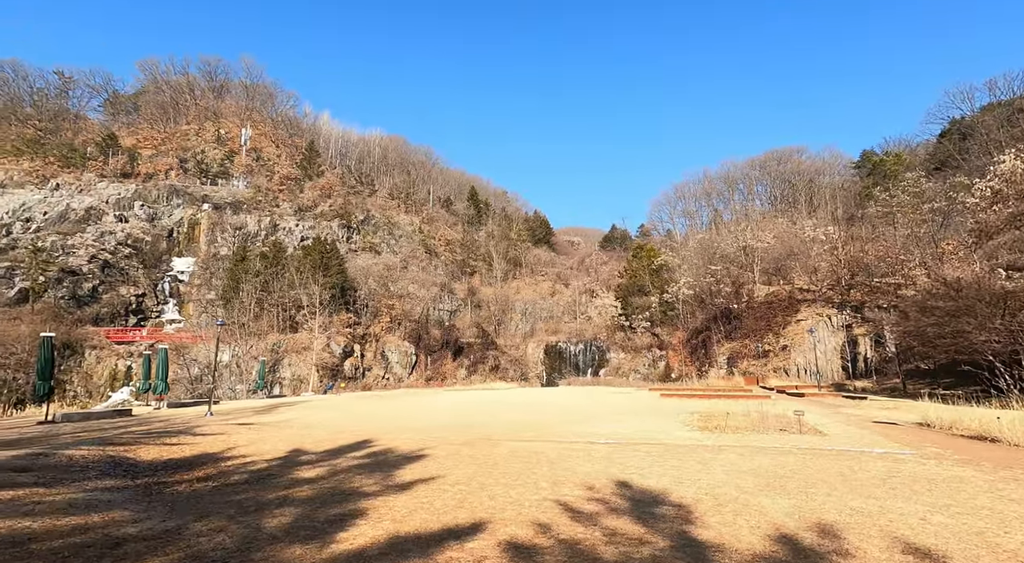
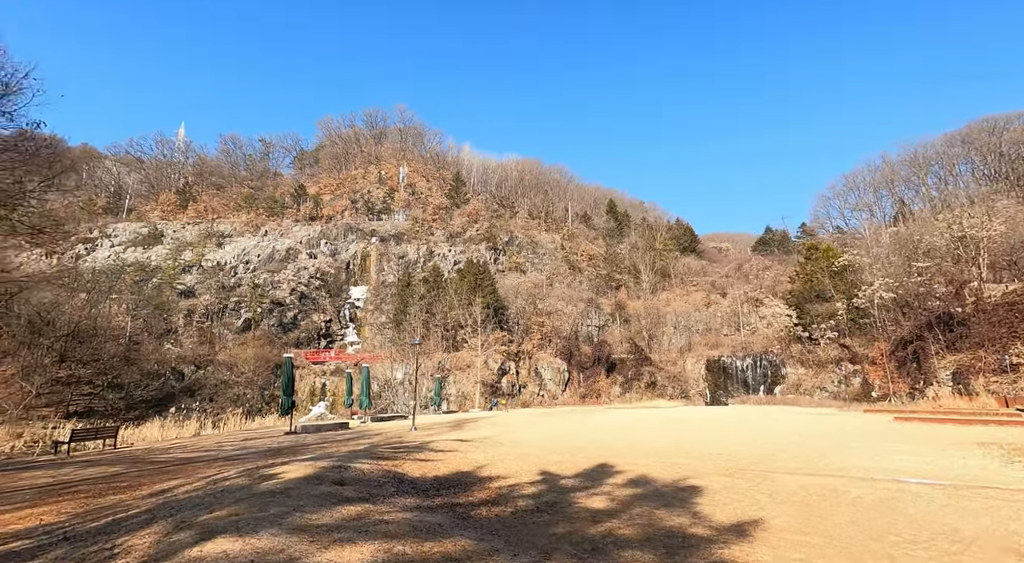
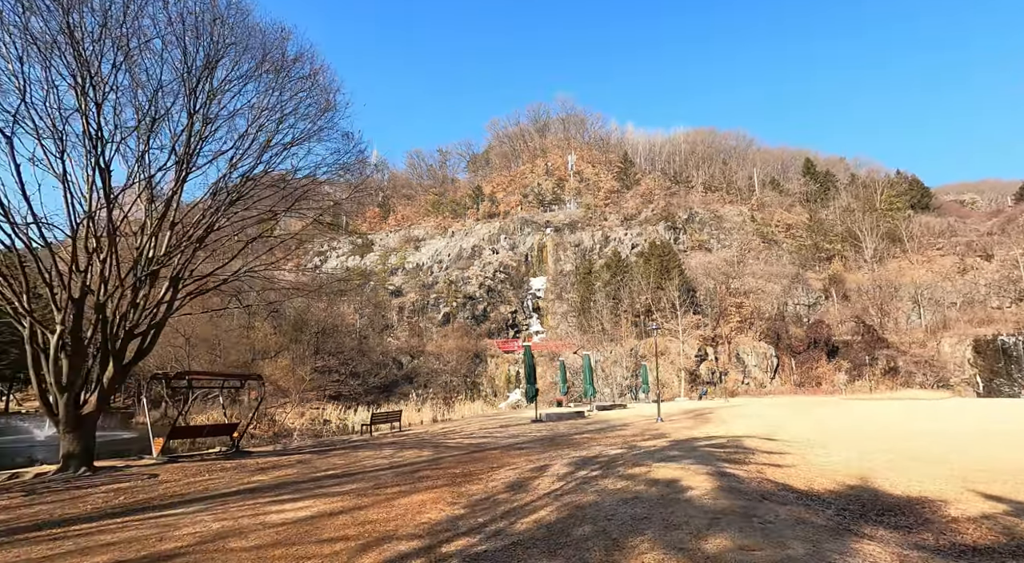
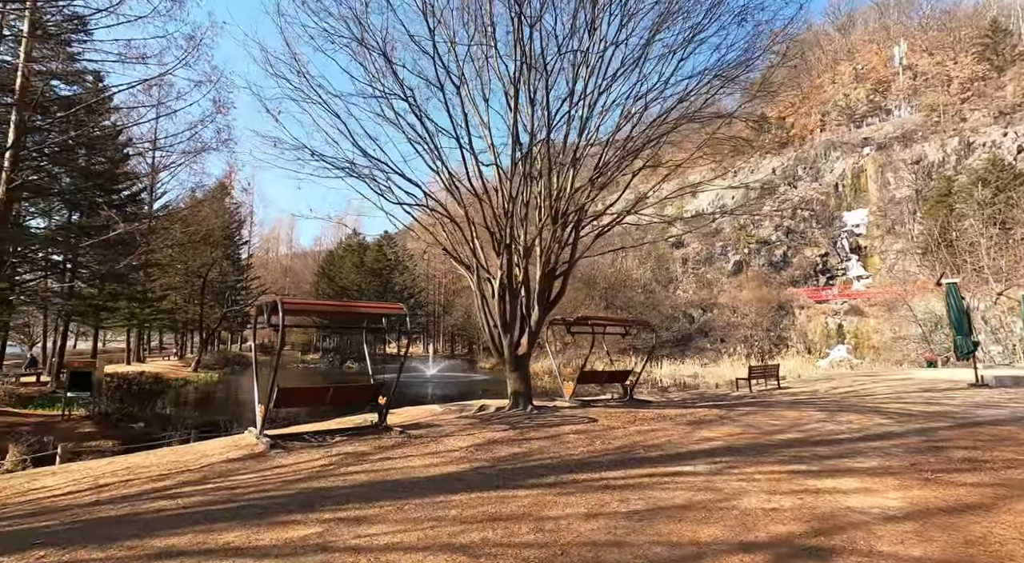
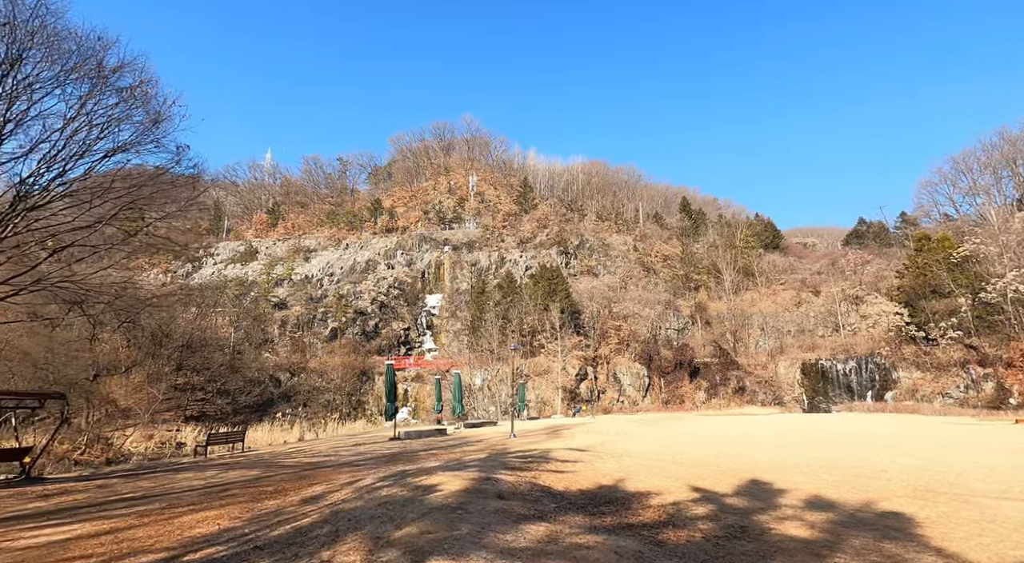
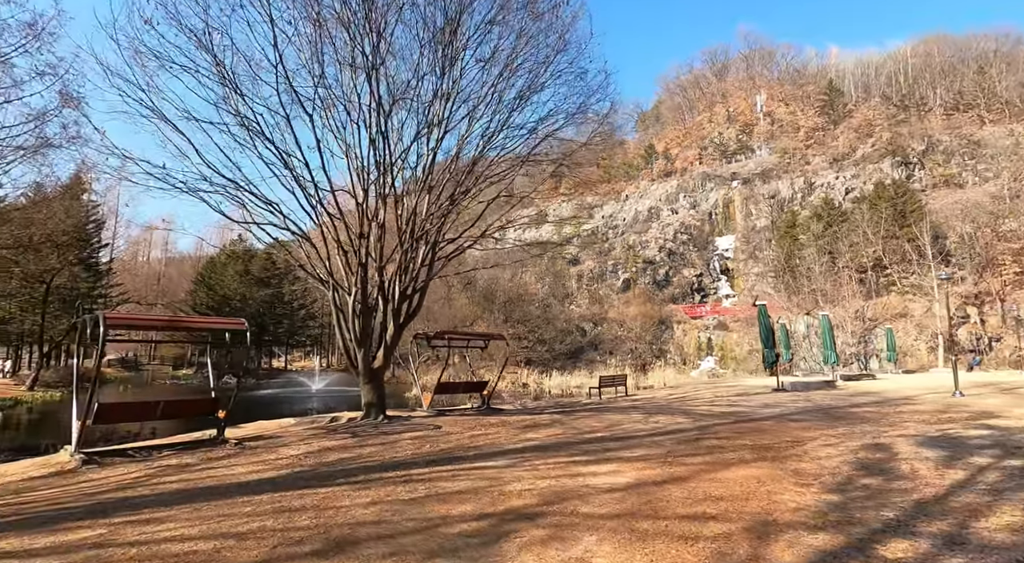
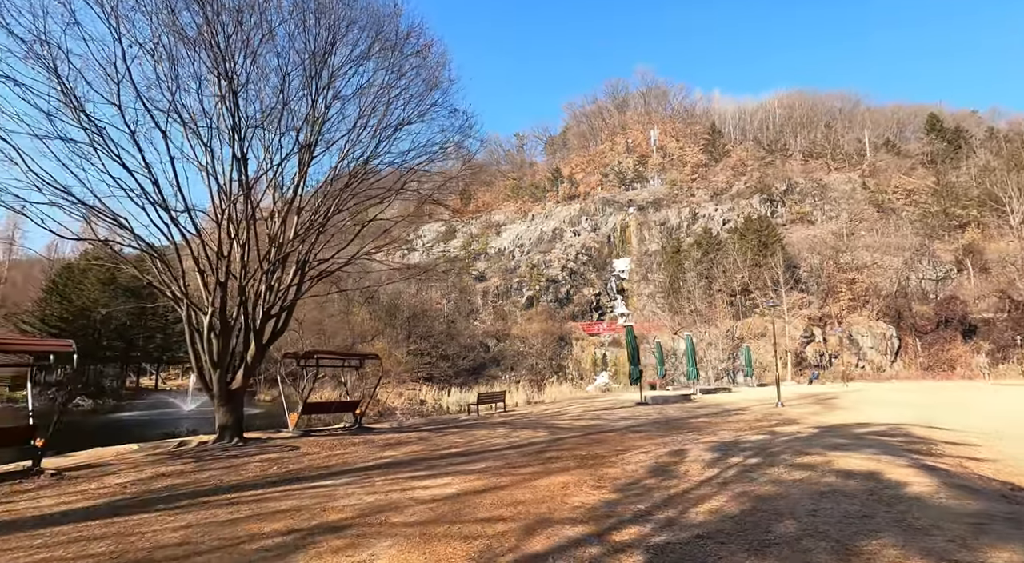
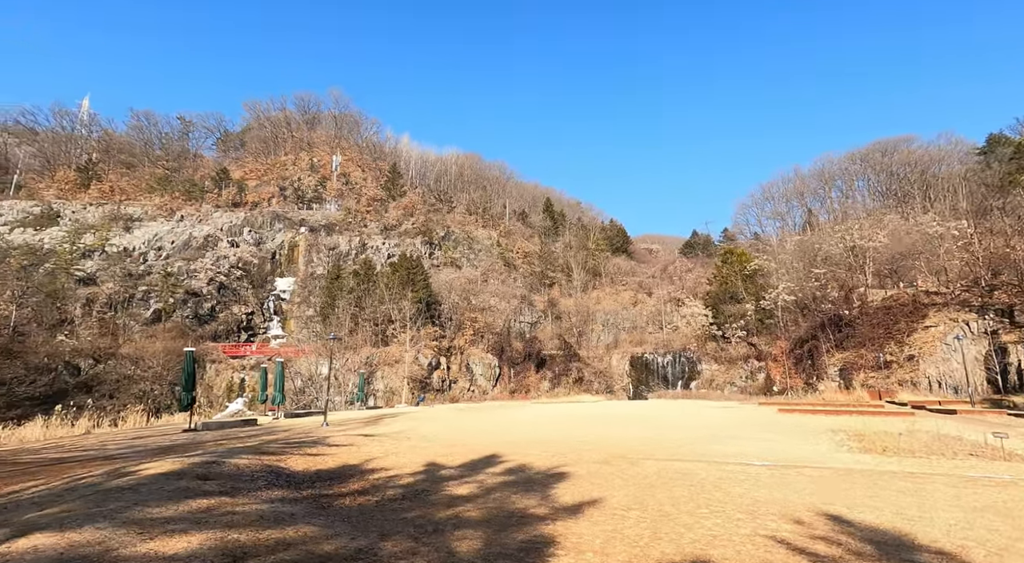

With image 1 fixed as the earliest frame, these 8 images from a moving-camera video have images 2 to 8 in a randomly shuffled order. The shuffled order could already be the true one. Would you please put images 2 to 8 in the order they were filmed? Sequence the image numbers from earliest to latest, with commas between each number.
8, 2, 5, 3, 7, 6, 4
